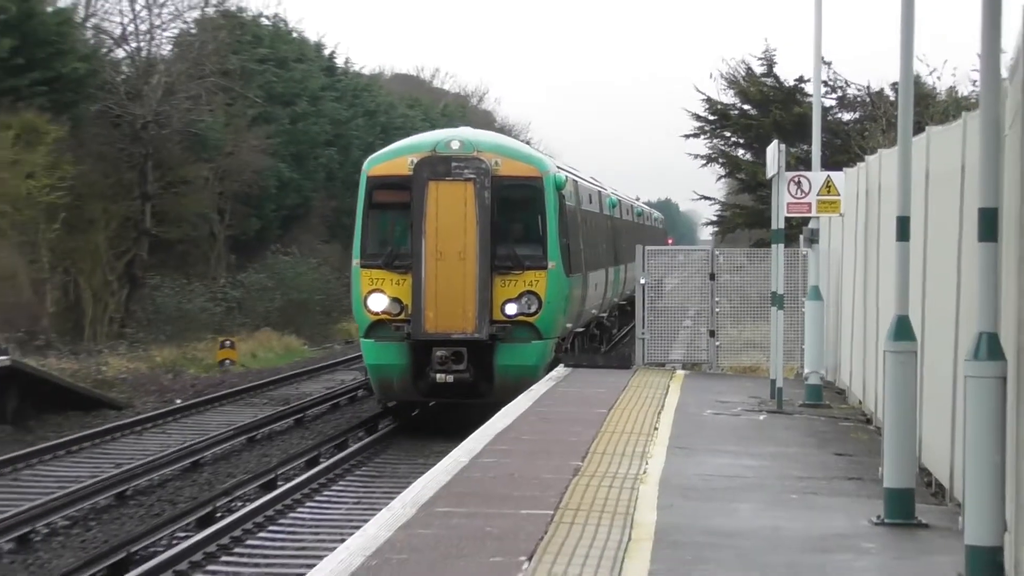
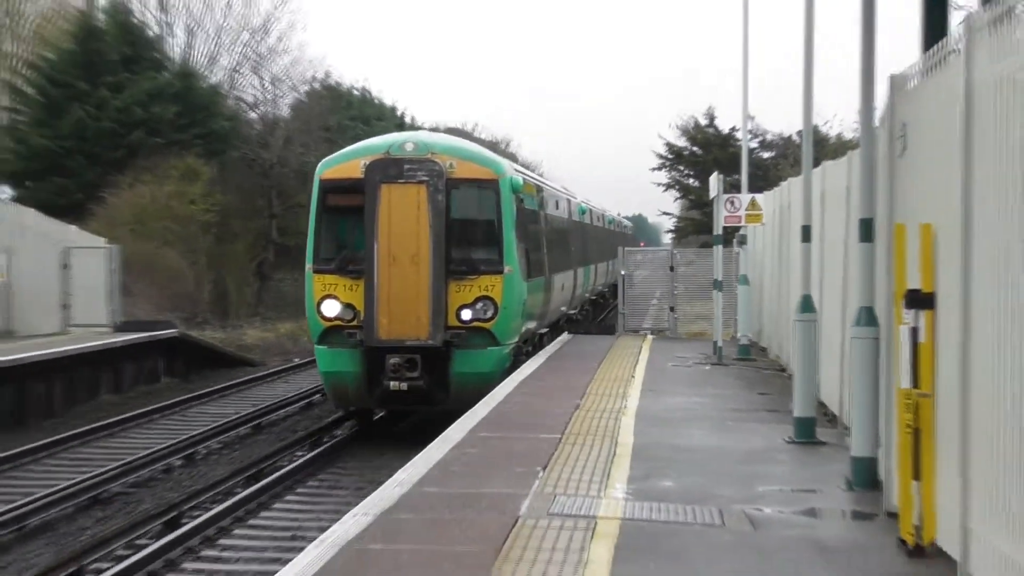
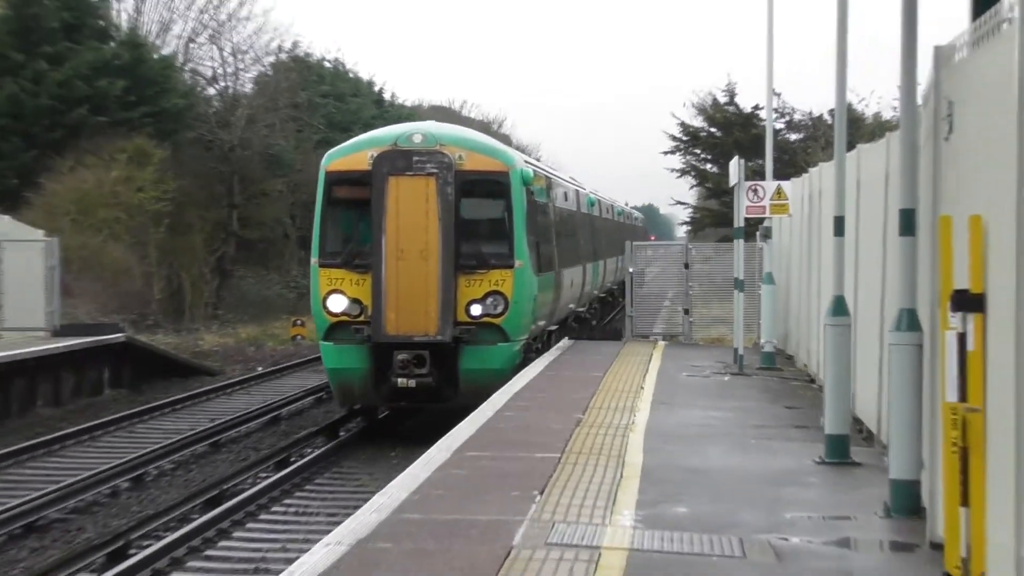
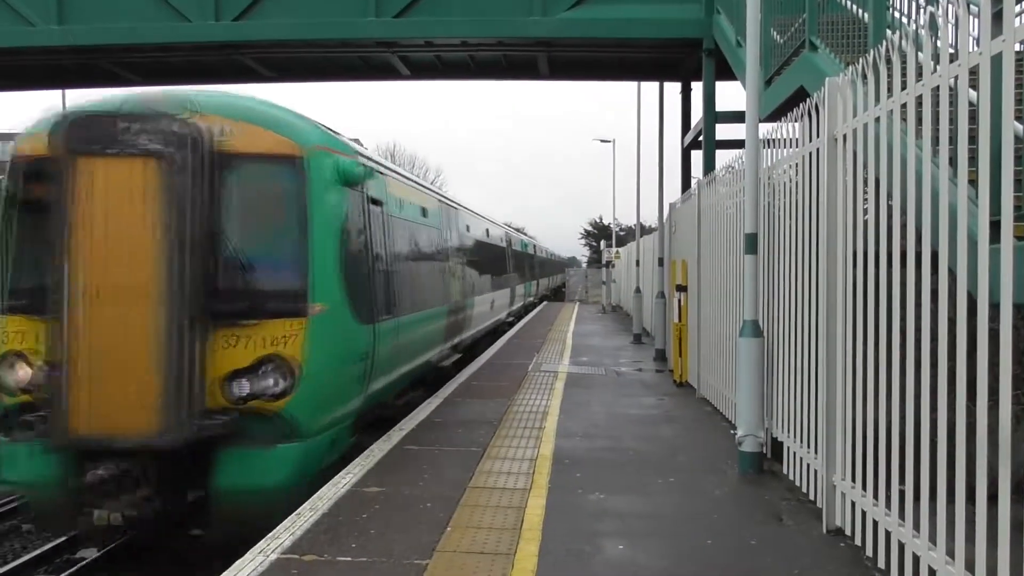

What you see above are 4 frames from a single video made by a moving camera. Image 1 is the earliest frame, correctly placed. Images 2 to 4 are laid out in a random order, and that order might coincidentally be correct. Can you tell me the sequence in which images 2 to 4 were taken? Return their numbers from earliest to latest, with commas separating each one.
3, 2, 4
